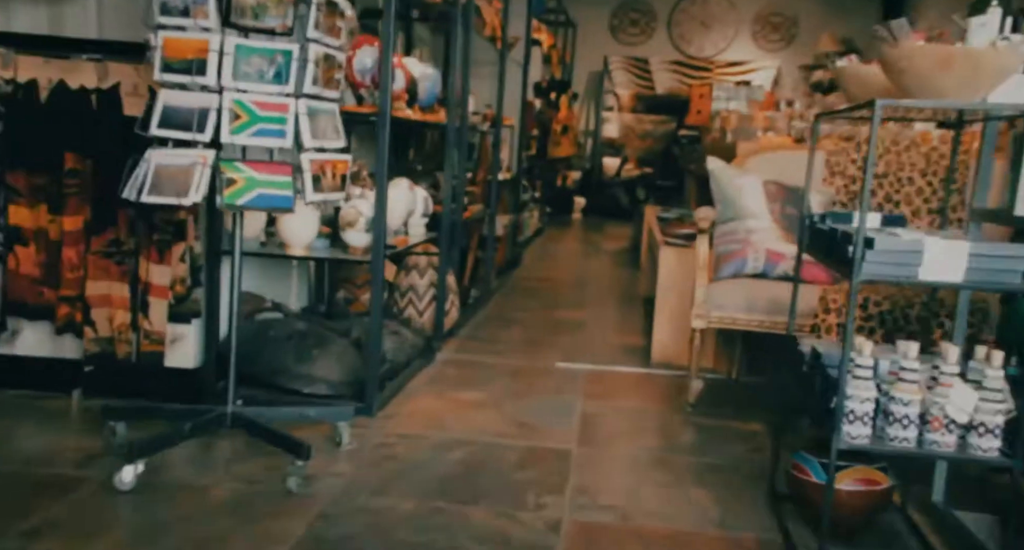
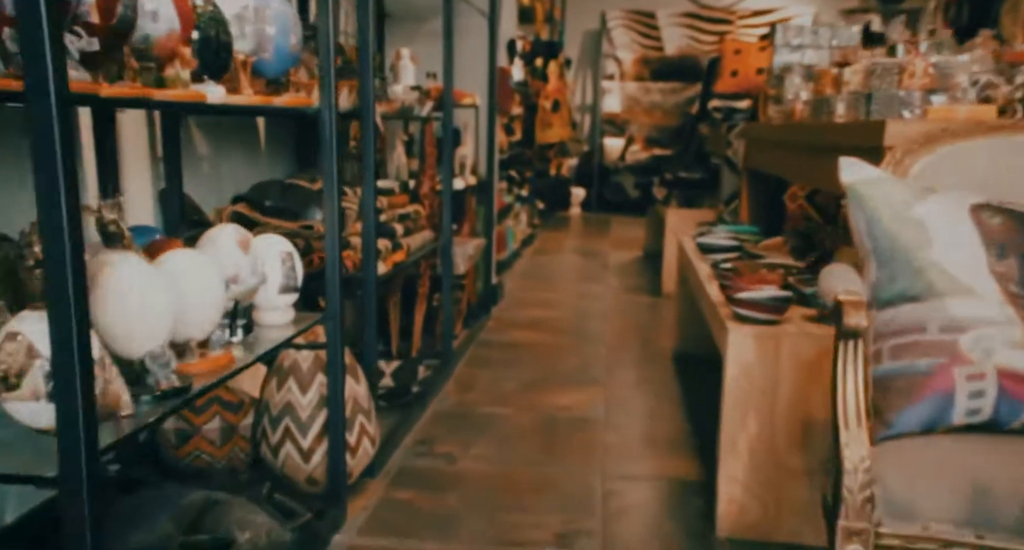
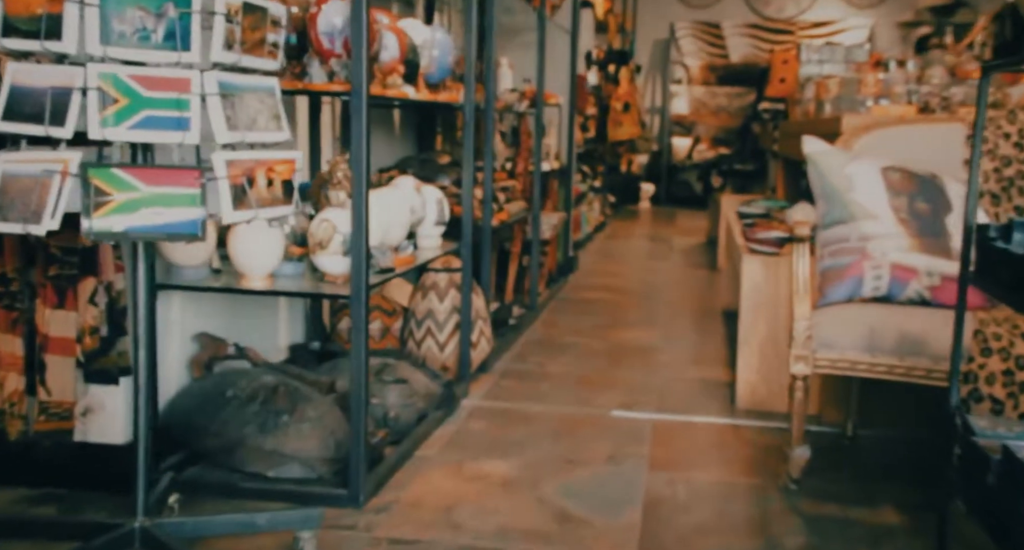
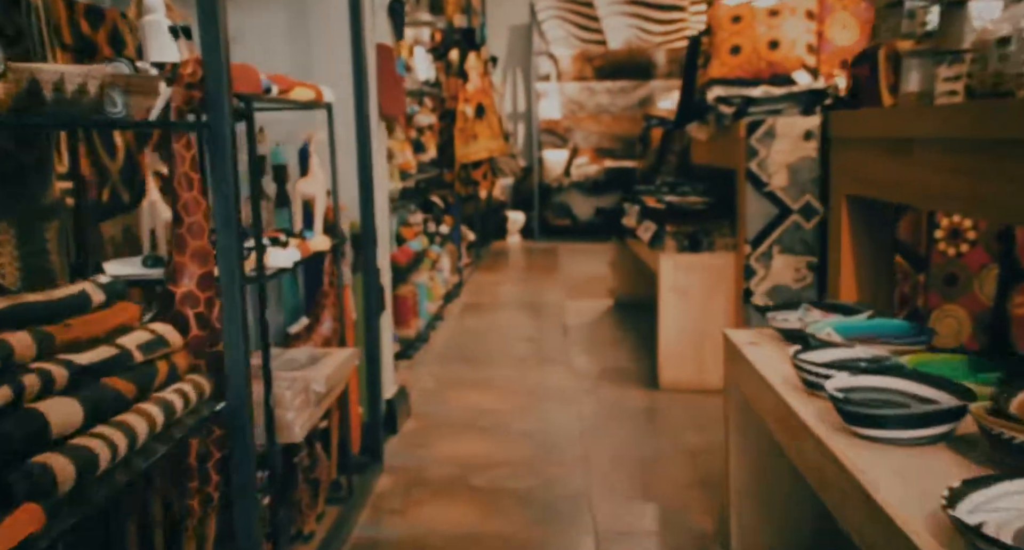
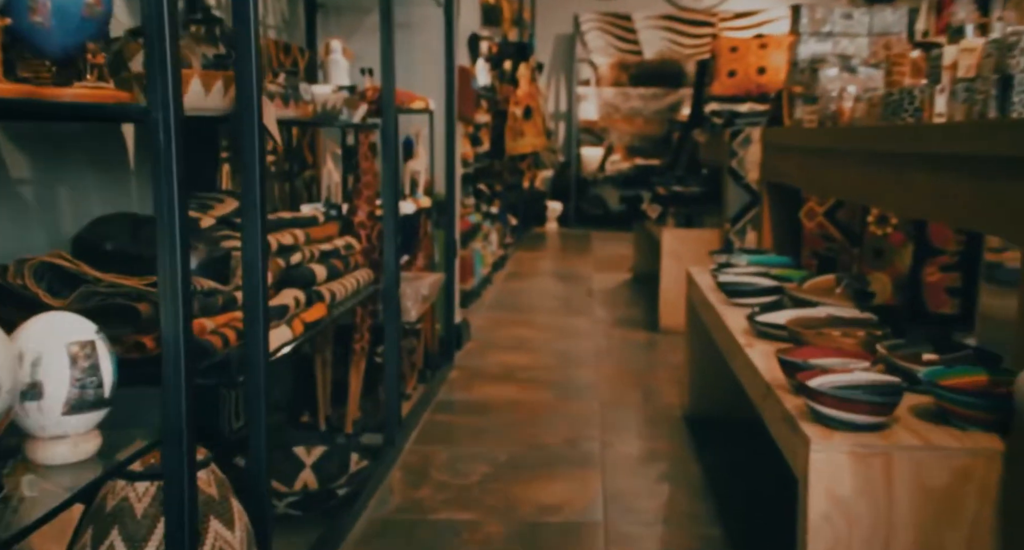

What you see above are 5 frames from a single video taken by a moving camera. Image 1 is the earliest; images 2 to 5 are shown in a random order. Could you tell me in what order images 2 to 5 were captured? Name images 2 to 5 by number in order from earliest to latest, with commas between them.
3, 2, 5, 4
